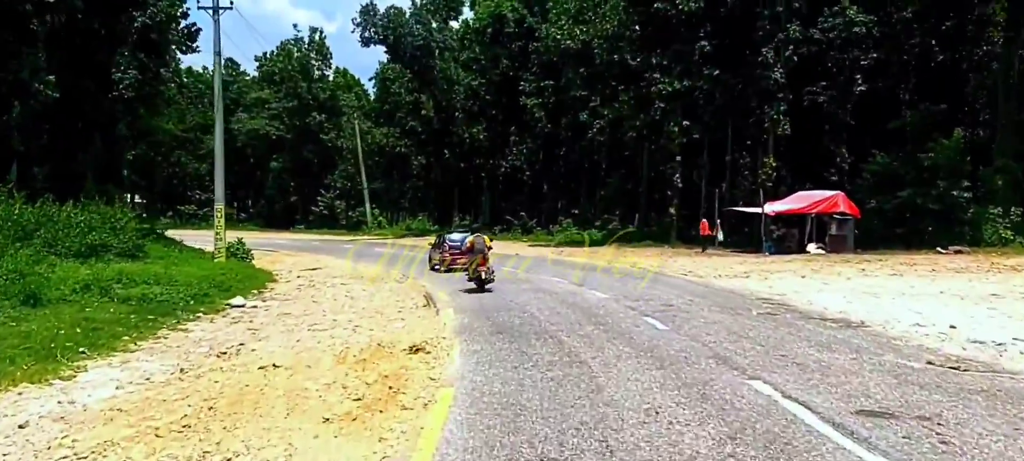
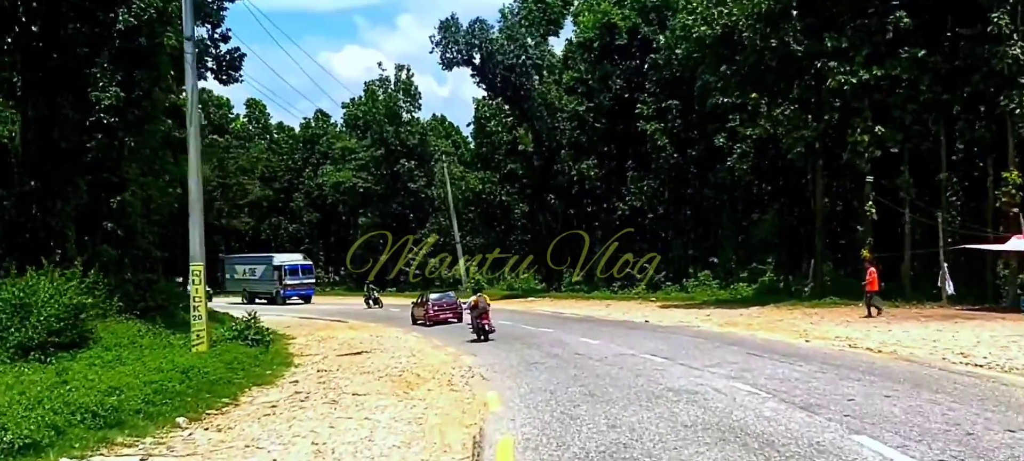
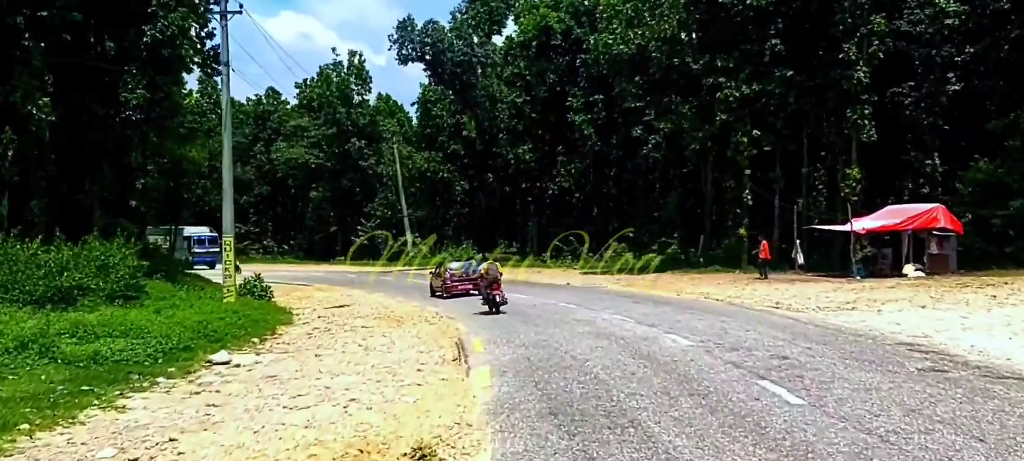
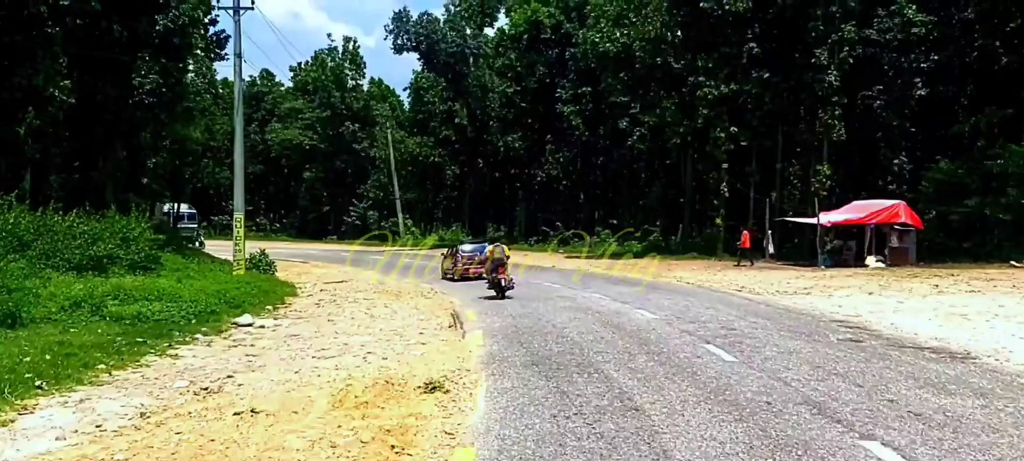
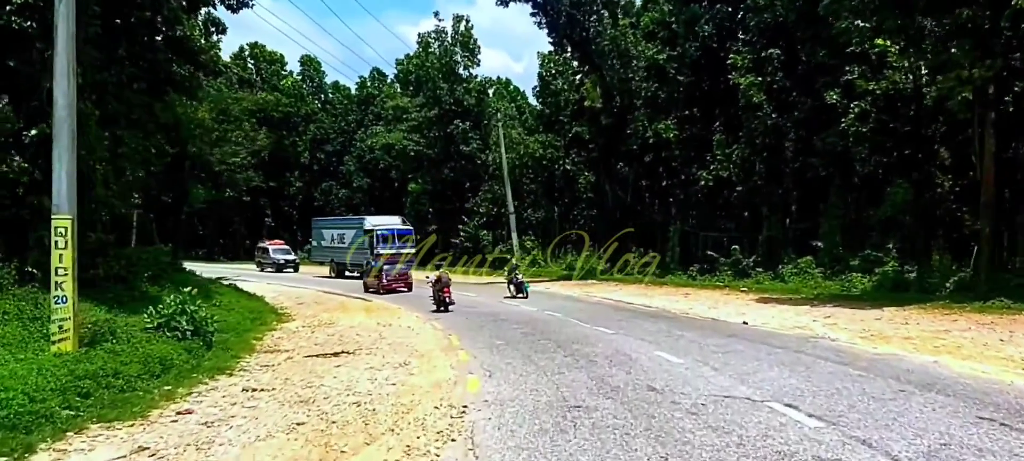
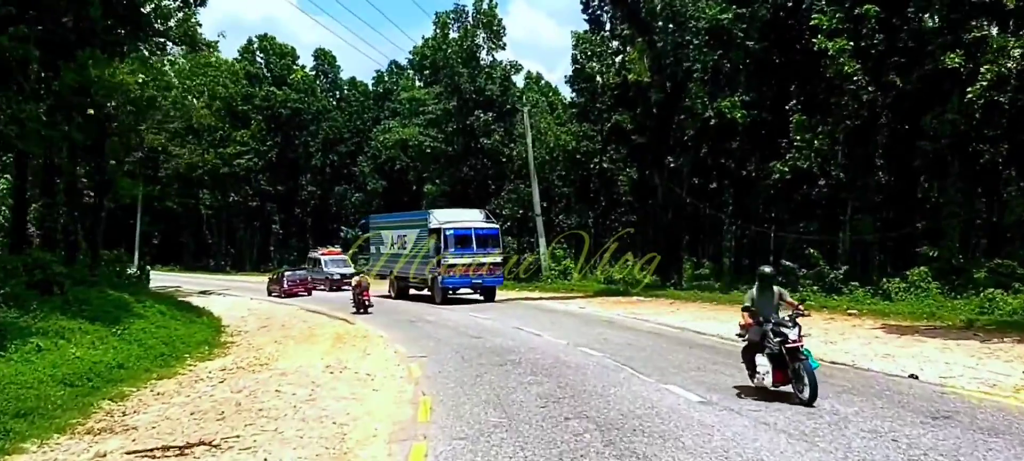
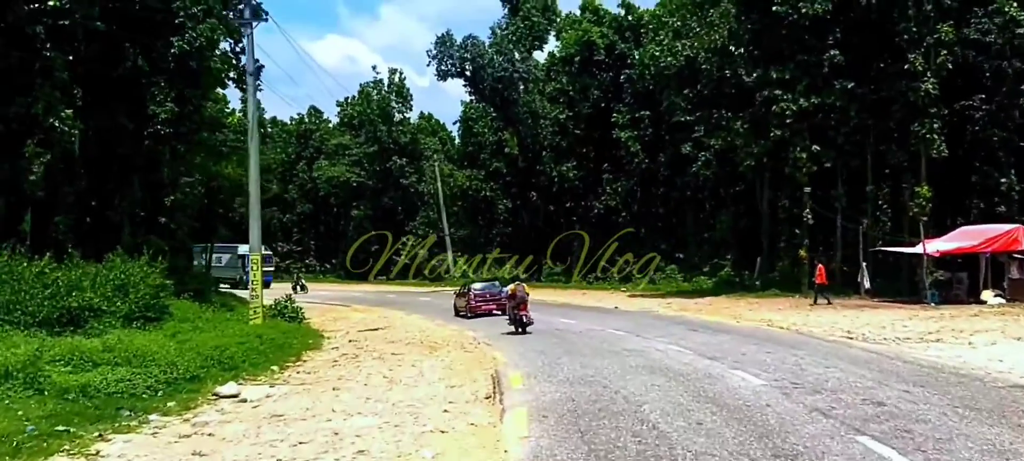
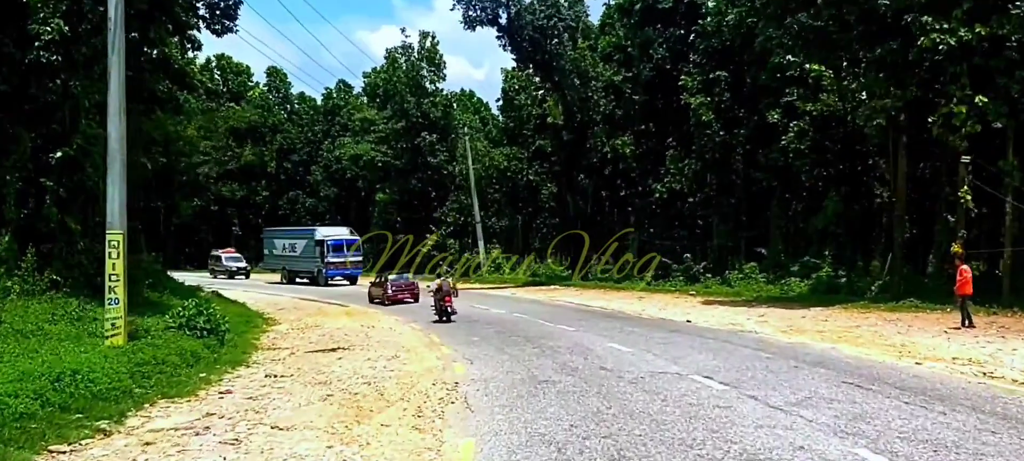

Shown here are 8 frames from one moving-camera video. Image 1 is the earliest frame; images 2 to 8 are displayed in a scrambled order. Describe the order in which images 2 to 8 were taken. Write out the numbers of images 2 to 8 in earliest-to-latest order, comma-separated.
4, 3, 7, 2, 8, 5, 6
